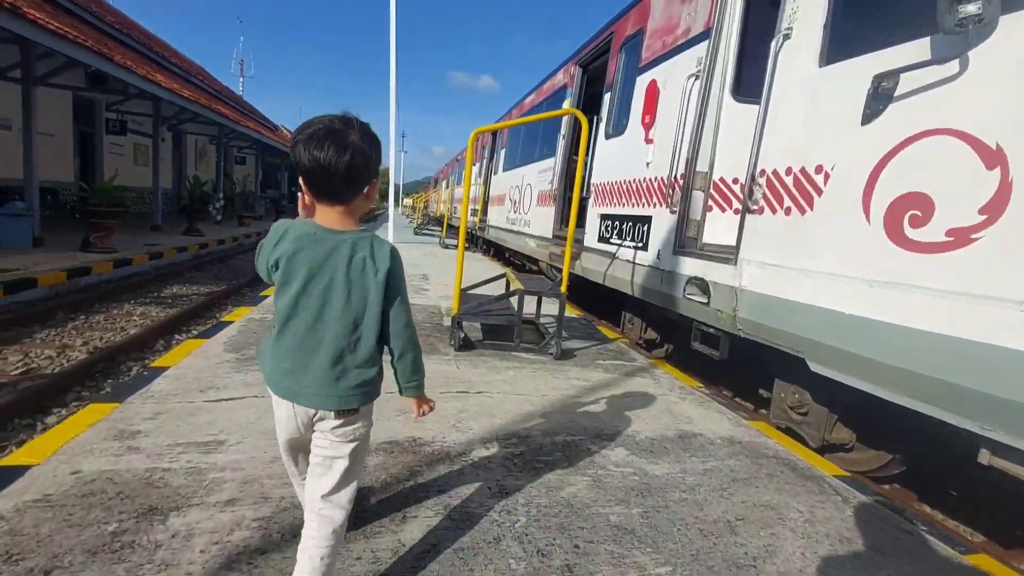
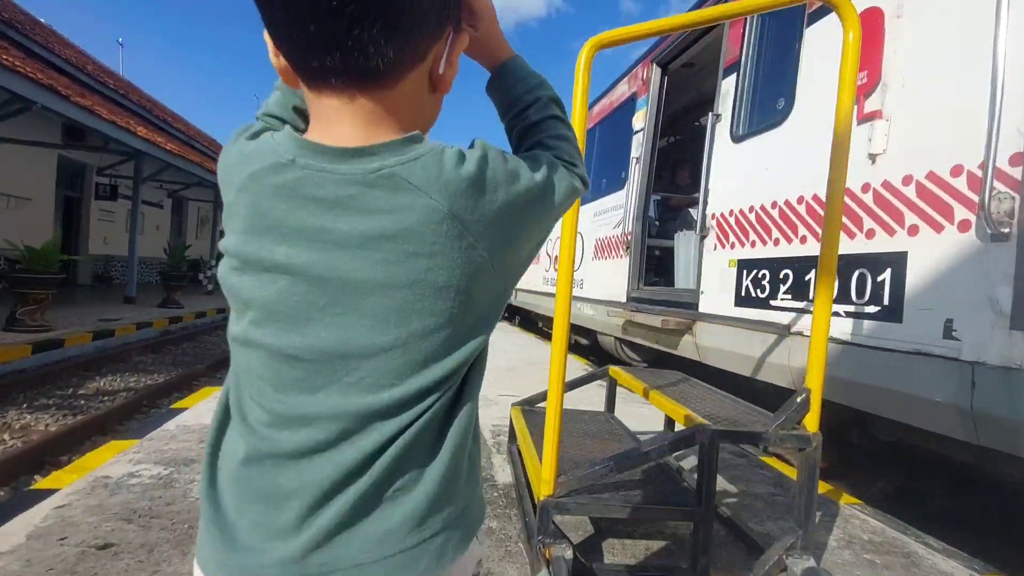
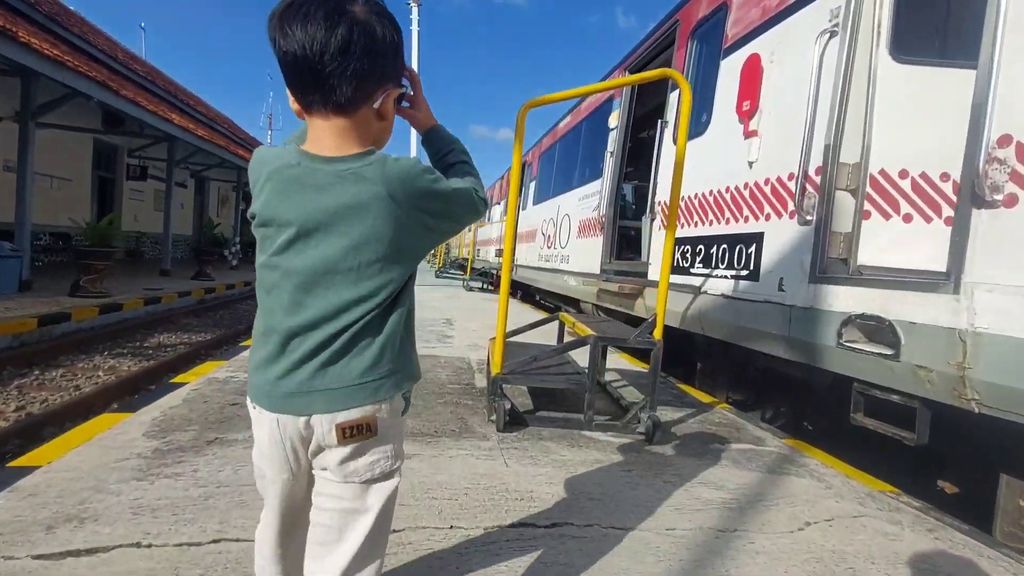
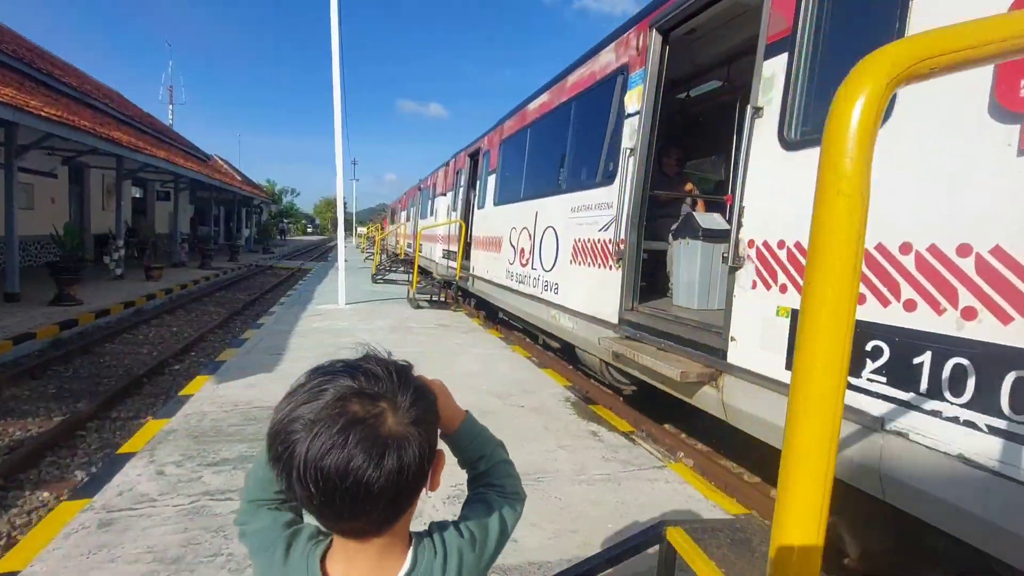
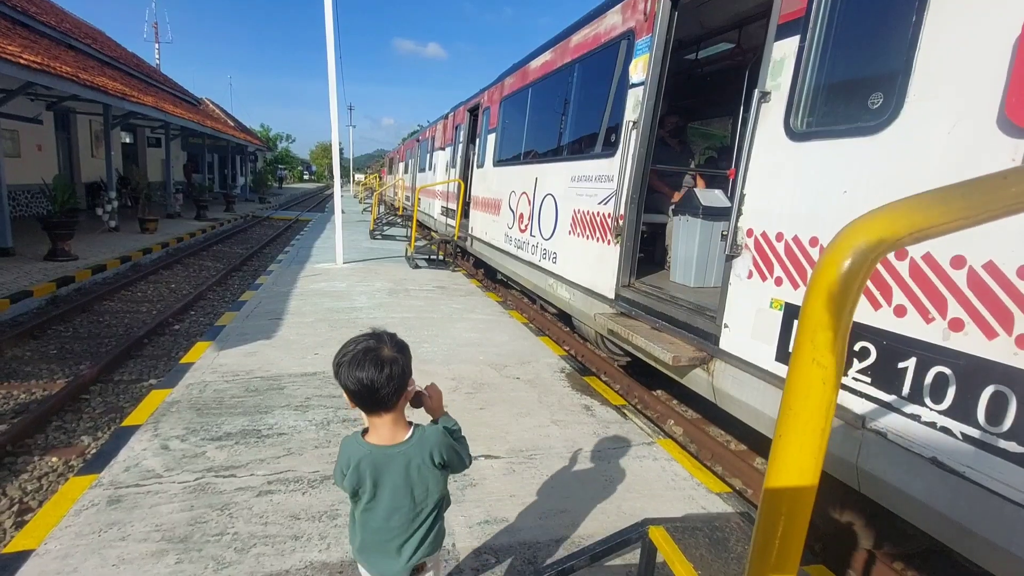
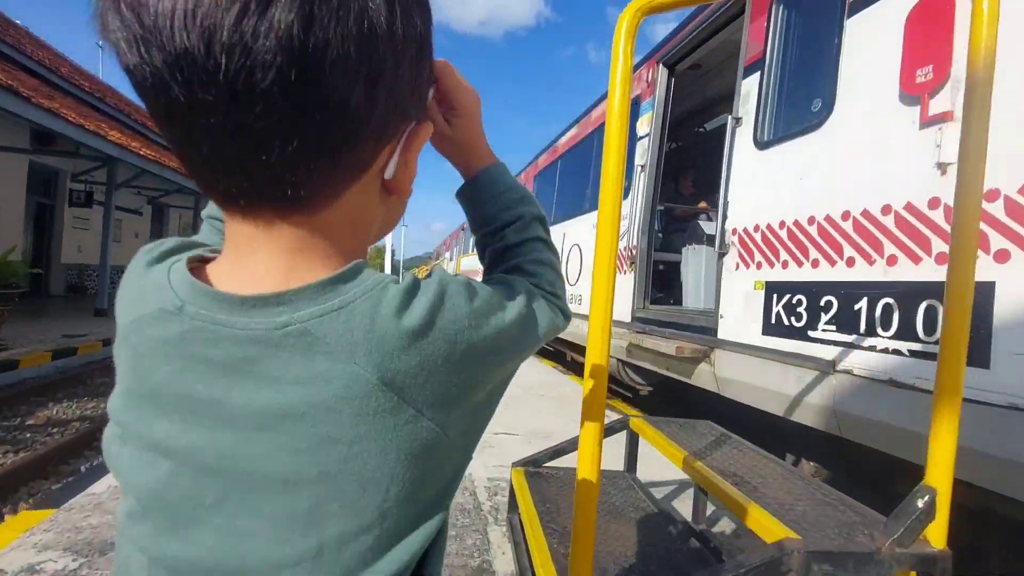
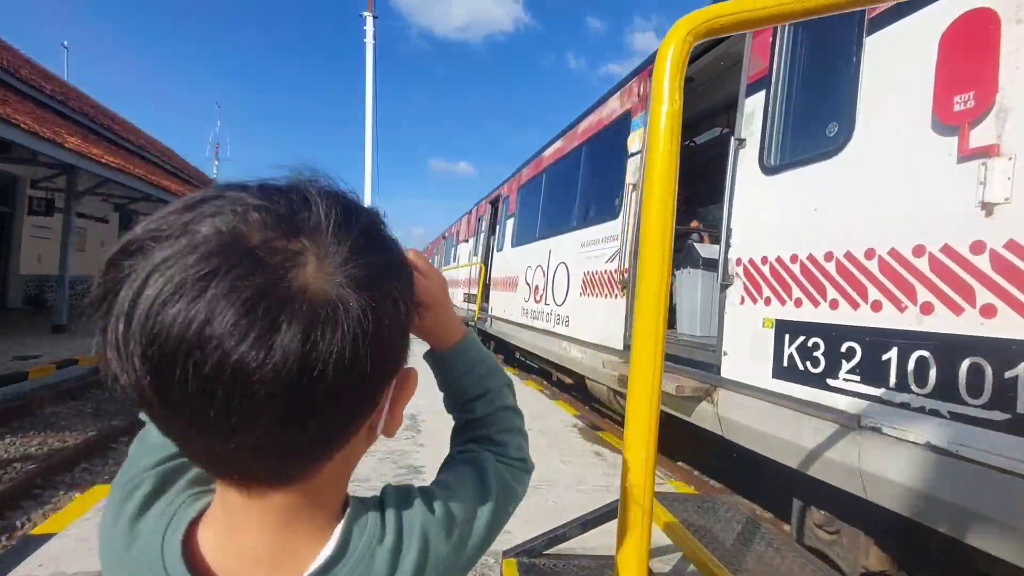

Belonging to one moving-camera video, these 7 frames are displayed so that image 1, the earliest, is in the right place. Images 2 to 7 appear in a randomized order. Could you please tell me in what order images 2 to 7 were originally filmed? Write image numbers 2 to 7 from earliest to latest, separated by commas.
3, 2, 6, 7, 4, 5
